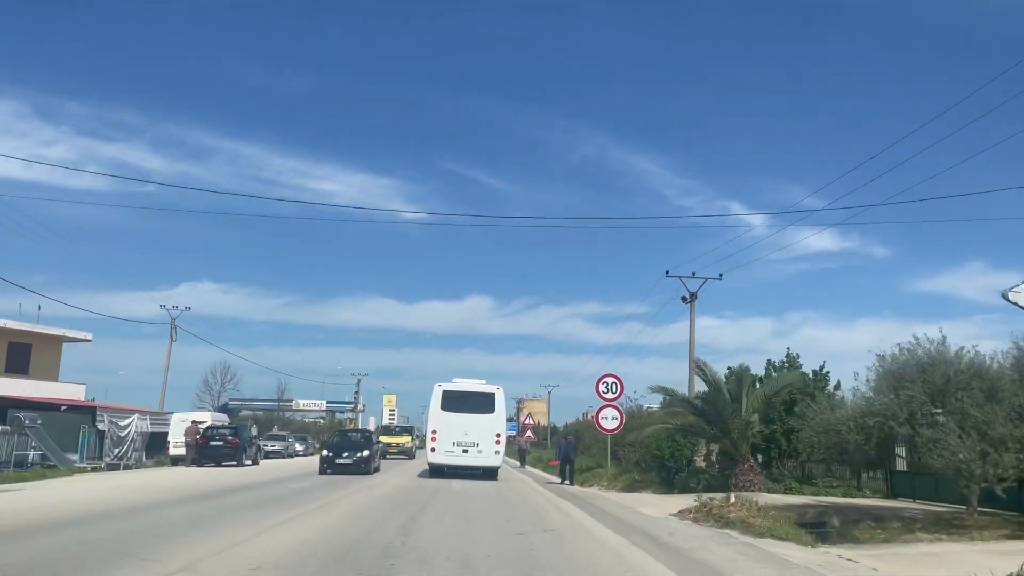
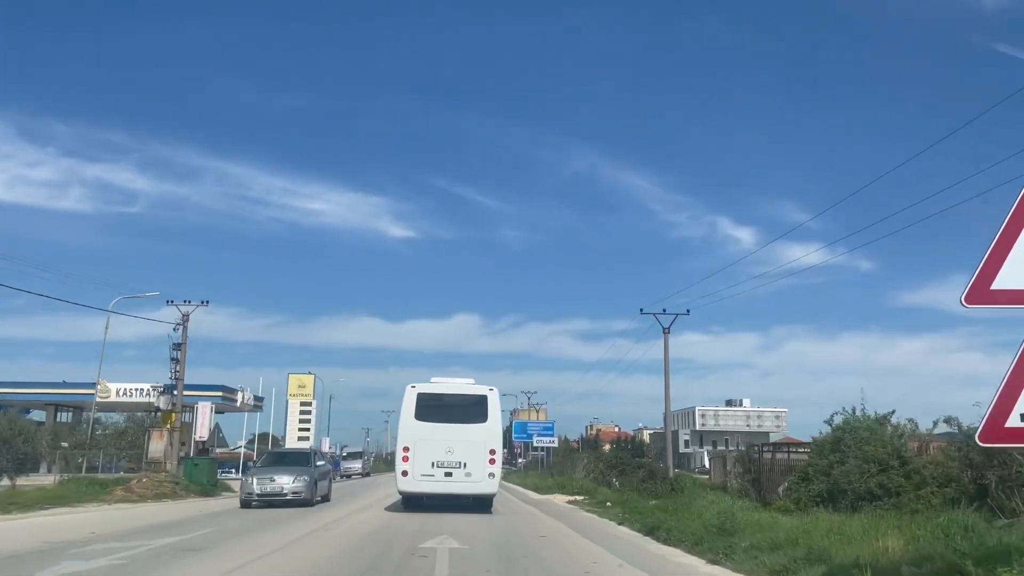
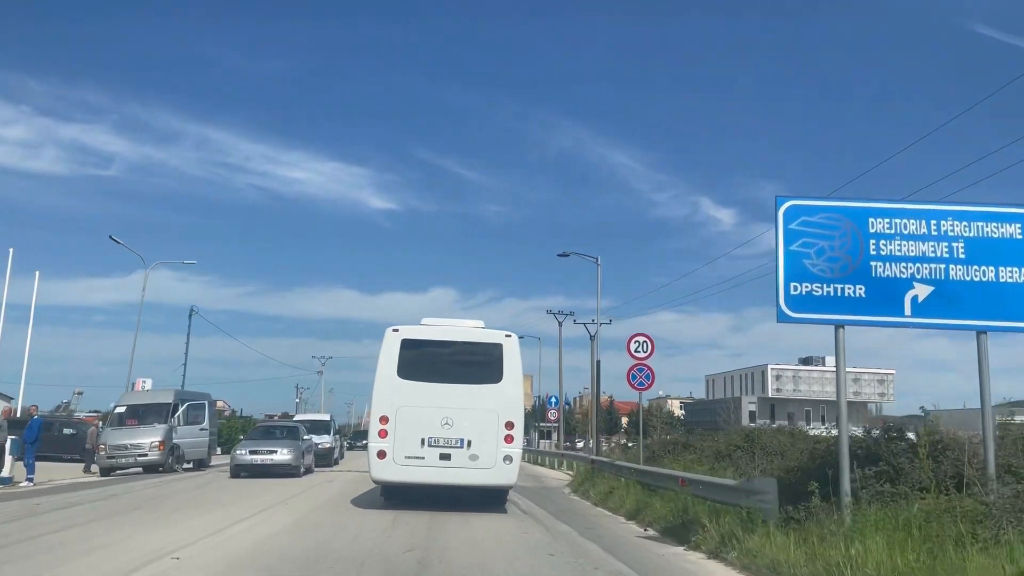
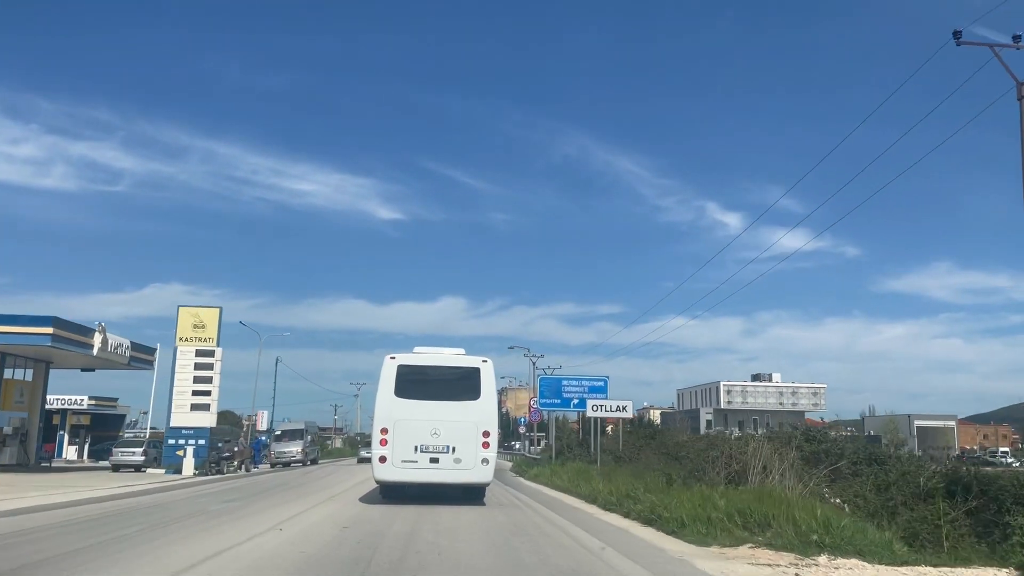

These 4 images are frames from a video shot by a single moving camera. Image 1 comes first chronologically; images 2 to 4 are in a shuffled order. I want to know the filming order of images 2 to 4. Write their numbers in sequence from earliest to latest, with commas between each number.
2, 4, 3
